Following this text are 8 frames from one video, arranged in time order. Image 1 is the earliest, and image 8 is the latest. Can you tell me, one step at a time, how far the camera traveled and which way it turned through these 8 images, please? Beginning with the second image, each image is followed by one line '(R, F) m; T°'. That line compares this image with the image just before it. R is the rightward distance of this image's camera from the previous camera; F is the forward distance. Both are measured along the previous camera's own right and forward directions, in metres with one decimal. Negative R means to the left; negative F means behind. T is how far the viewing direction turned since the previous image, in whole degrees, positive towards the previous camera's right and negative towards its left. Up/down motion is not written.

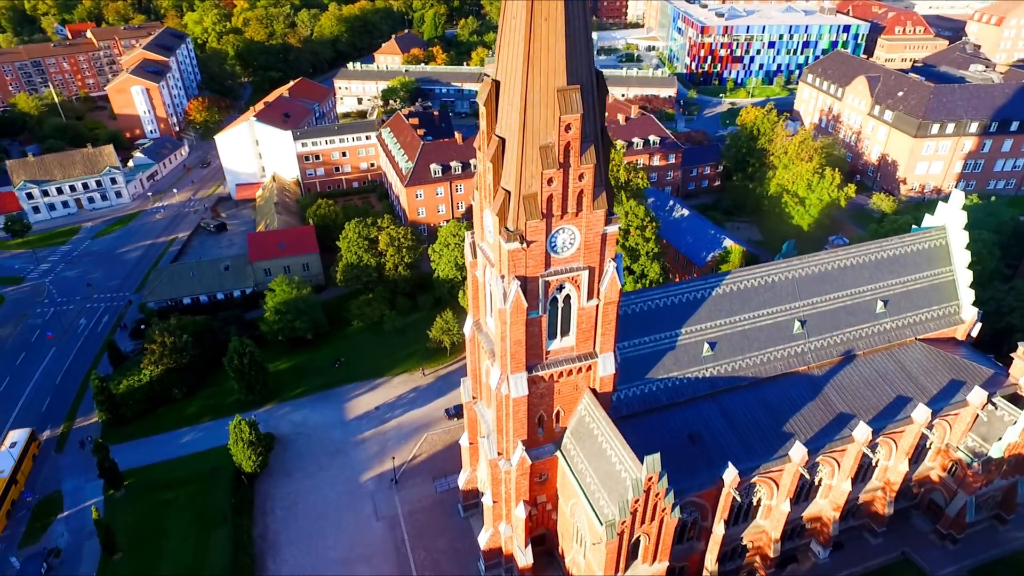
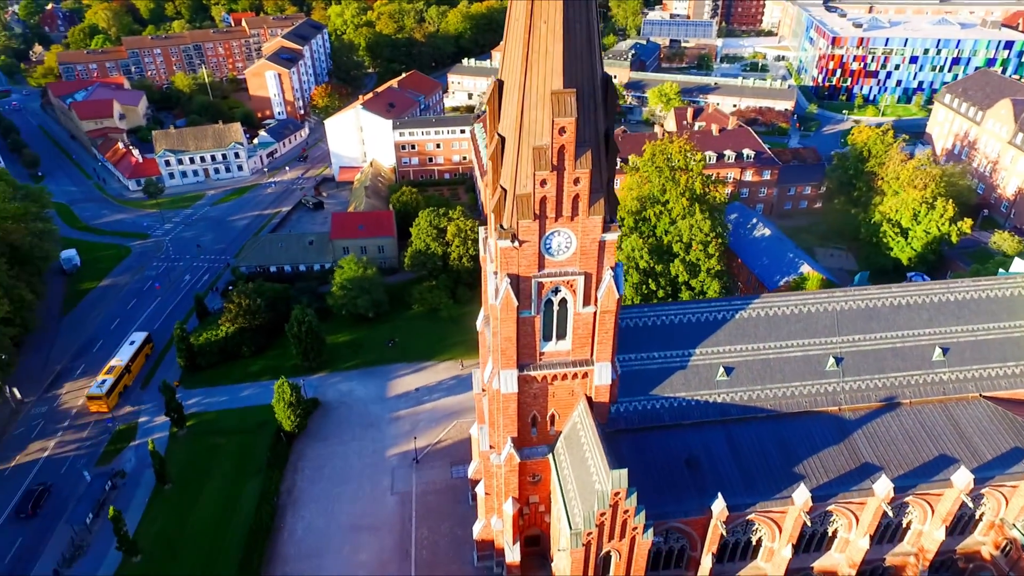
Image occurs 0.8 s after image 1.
(+5.0, +0.1) m; -10°
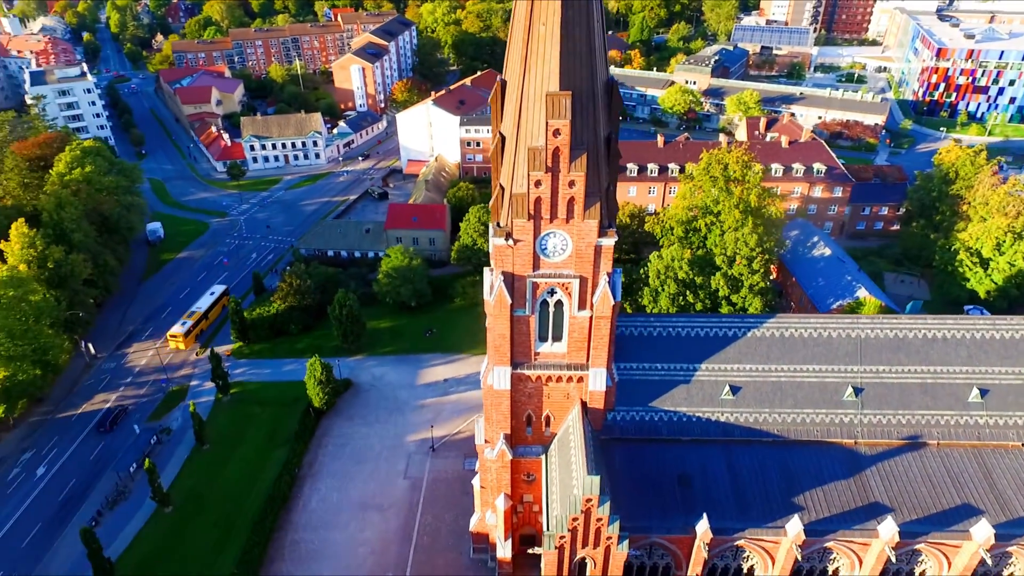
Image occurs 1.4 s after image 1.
(+3.6, 0.0) m; -7°
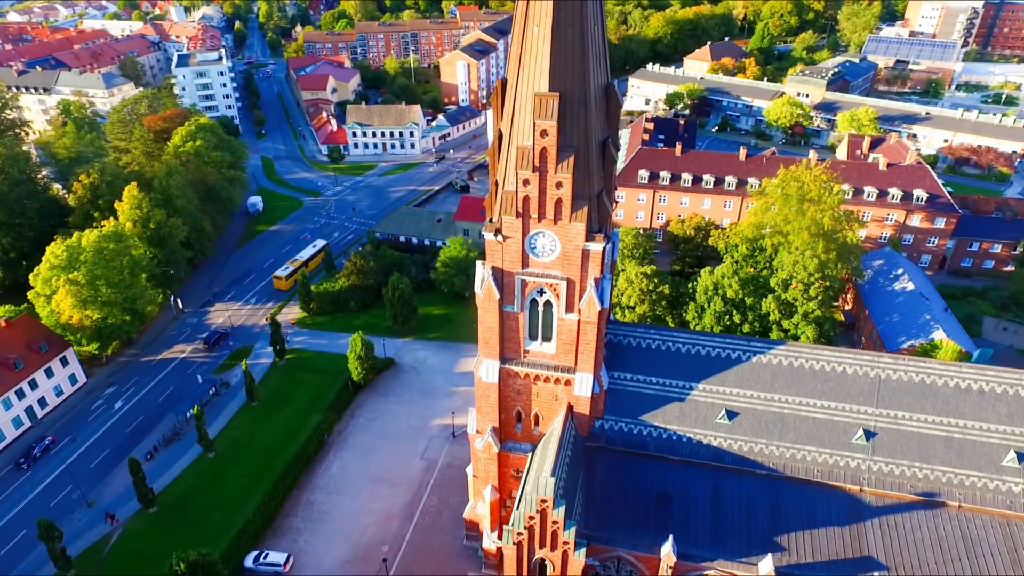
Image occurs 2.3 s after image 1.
(+5.0, 0.0) m; -10°
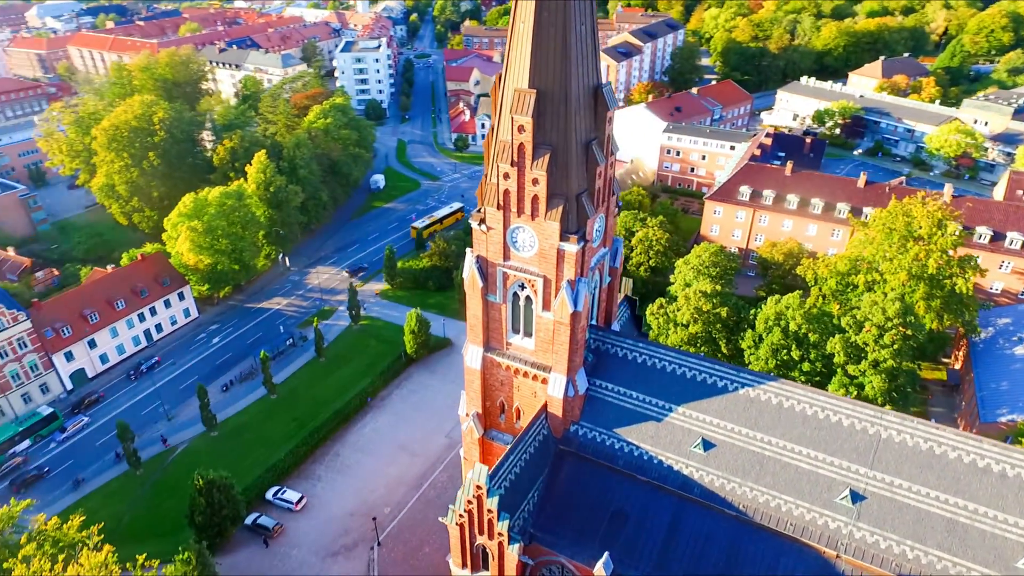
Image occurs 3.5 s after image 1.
(+7.1, +0.4) m; -13°
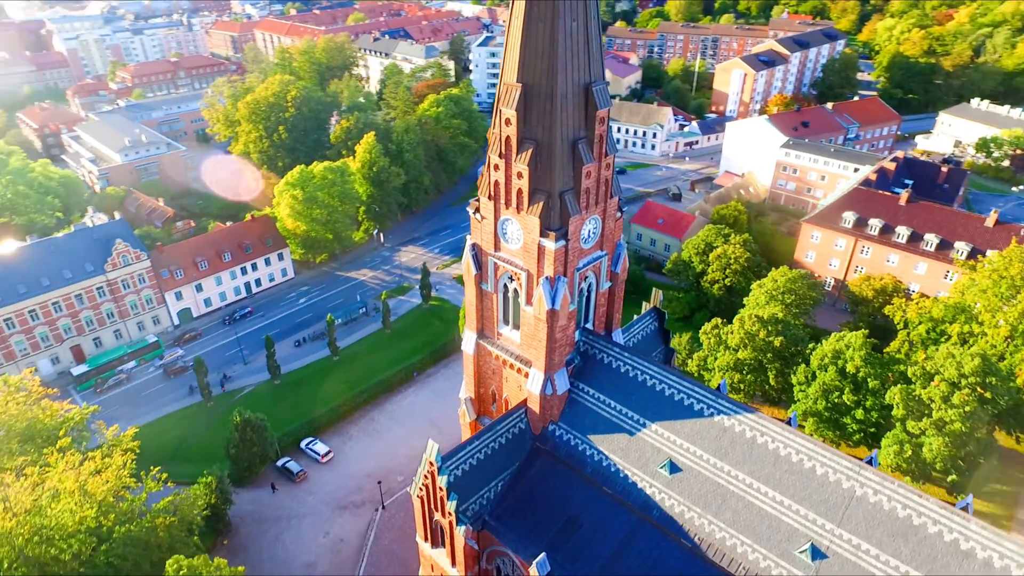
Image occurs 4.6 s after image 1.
(+6.5, +0.3) m; -12°
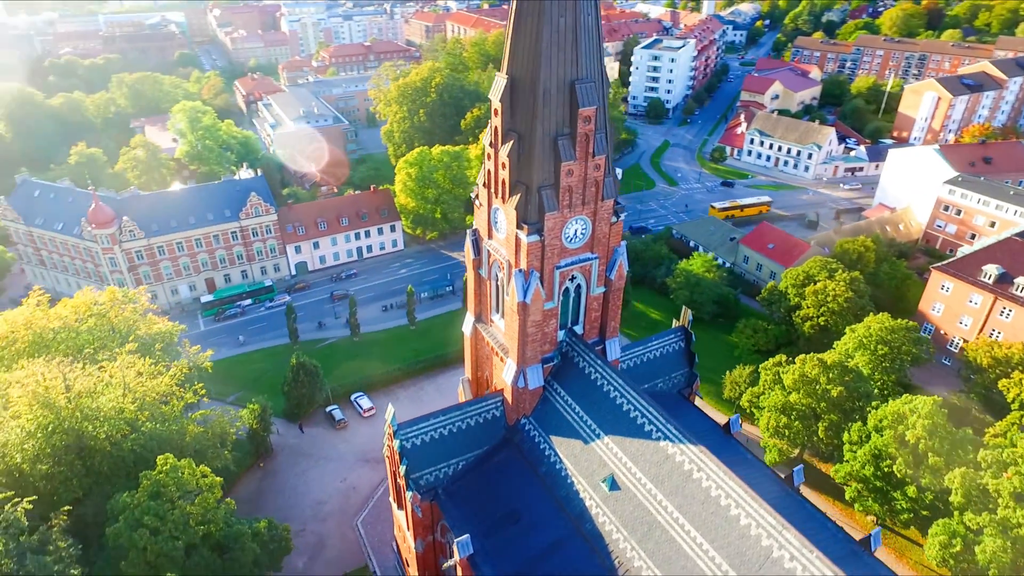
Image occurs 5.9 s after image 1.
(+7.9, +0.6) m; -15°
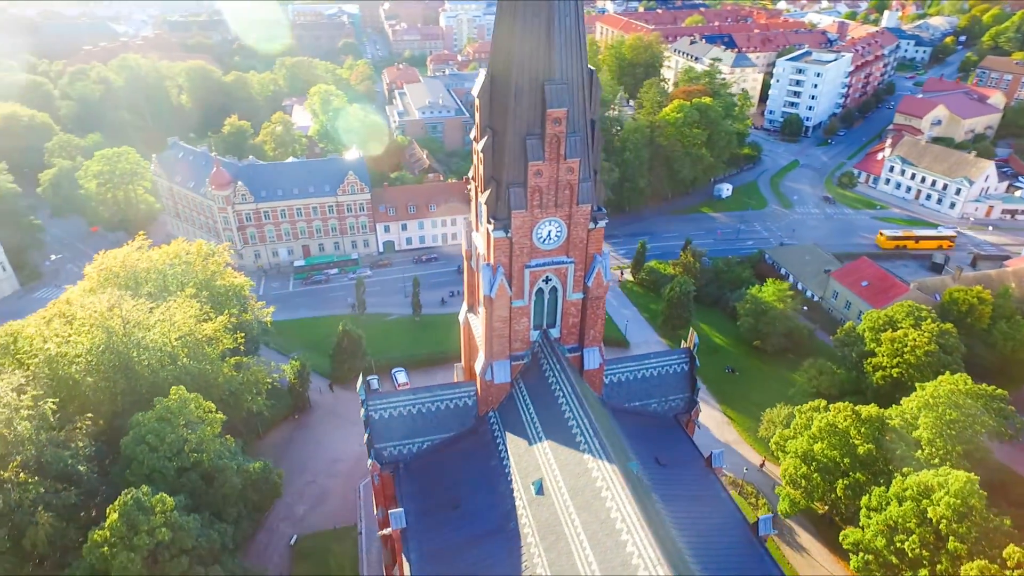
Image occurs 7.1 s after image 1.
(+7.2, +0.4) m; -13°
